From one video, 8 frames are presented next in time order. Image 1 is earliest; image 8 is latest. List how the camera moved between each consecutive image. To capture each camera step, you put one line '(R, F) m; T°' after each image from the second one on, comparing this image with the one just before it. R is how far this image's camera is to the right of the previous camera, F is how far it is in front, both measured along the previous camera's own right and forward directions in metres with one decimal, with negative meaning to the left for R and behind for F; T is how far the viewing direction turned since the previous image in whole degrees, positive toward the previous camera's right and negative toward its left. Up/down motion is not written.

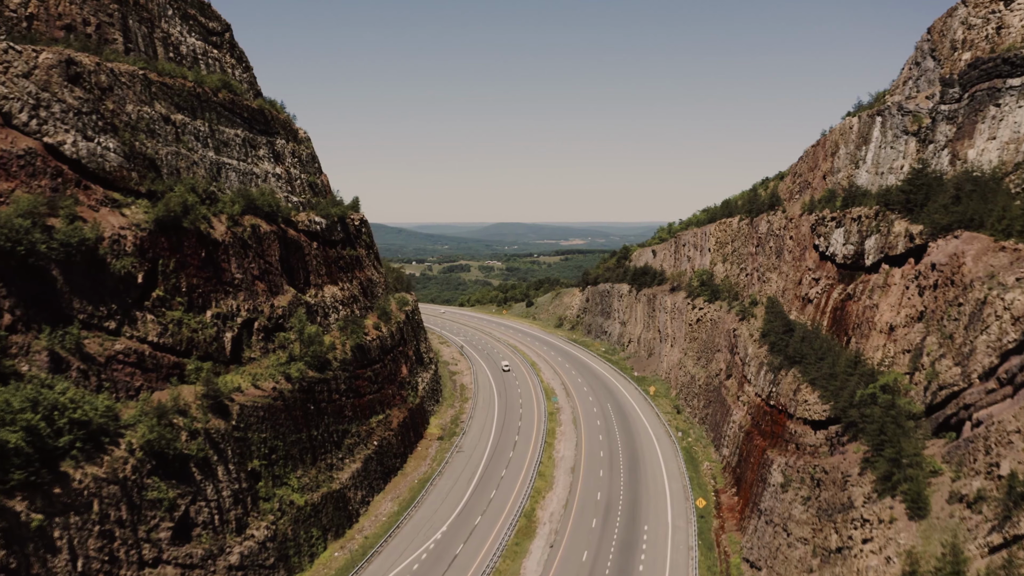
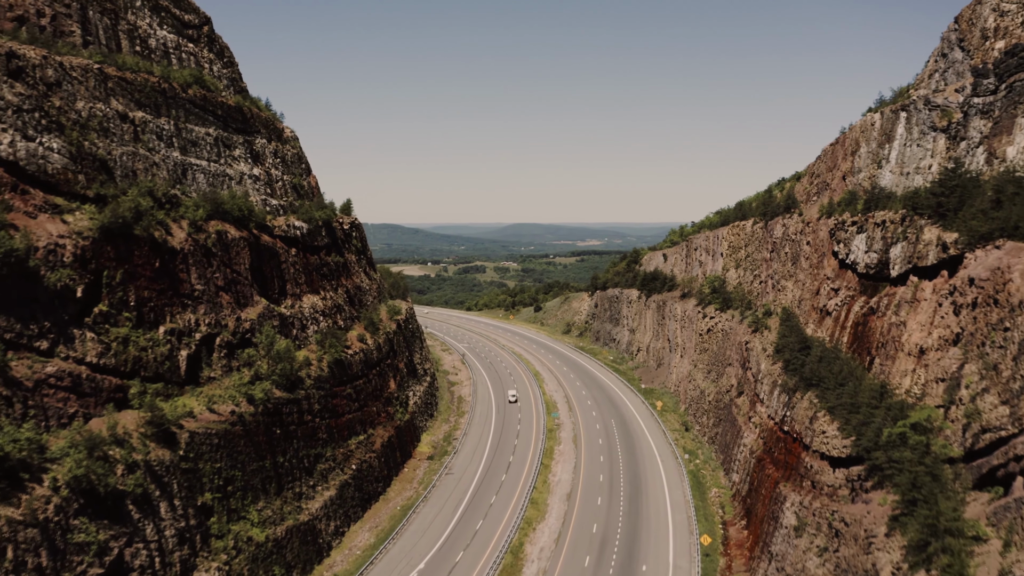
(+1.4, +3.4) m; -1°
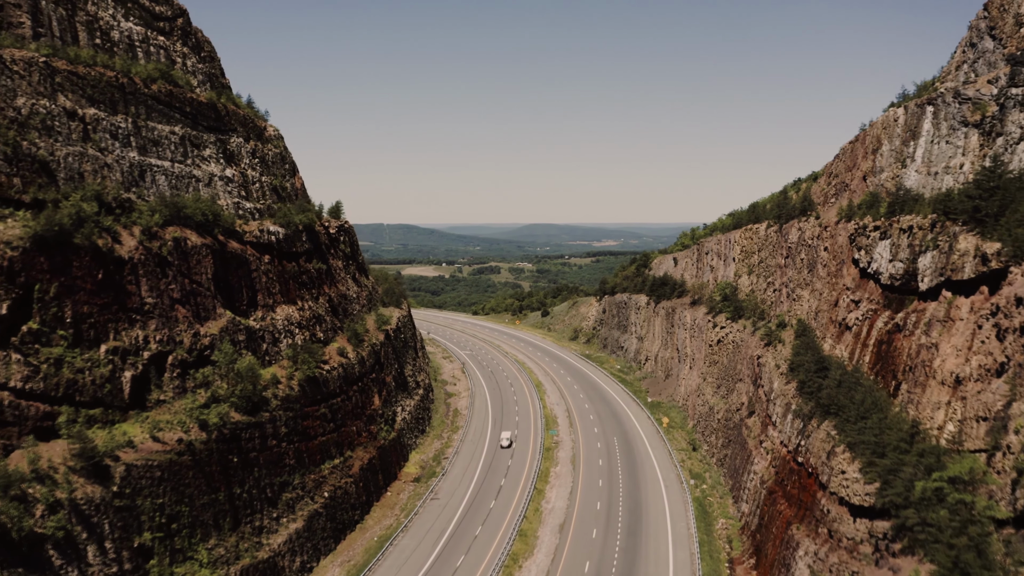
(+1.4, +3.3) m; -1°
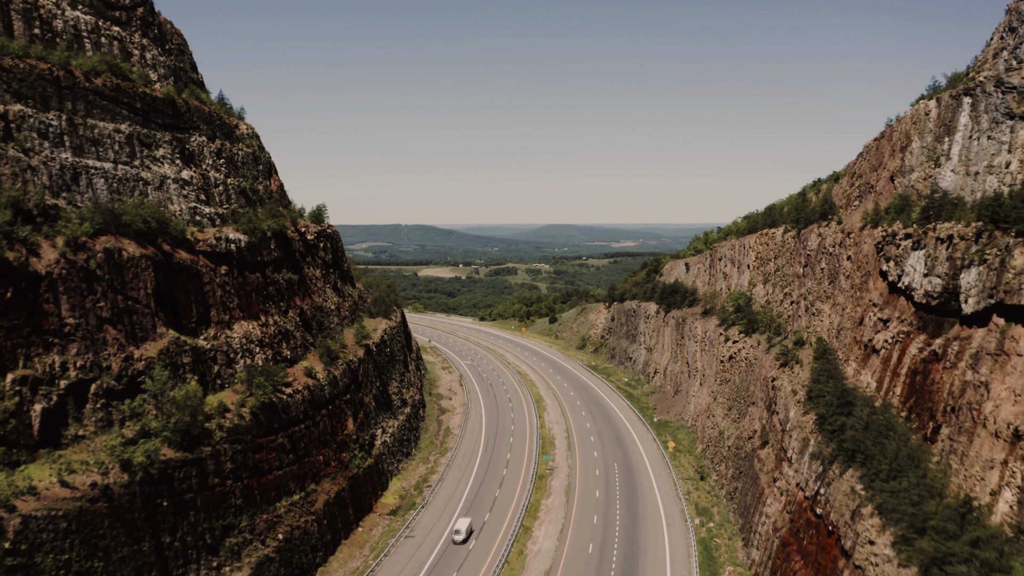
(+1.7, +4.1) m; -1°
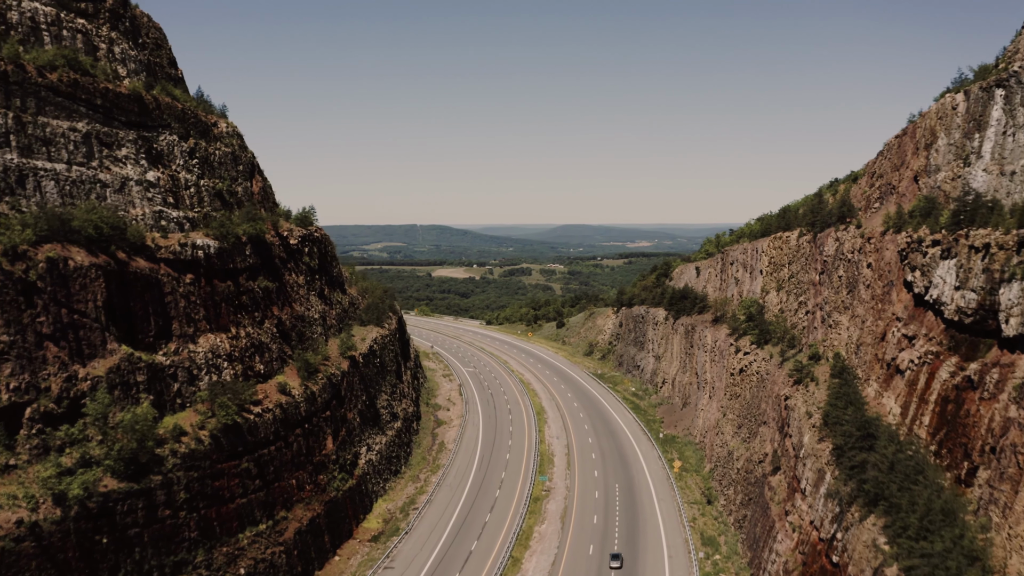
(+1.2, +2.9) m; -1°
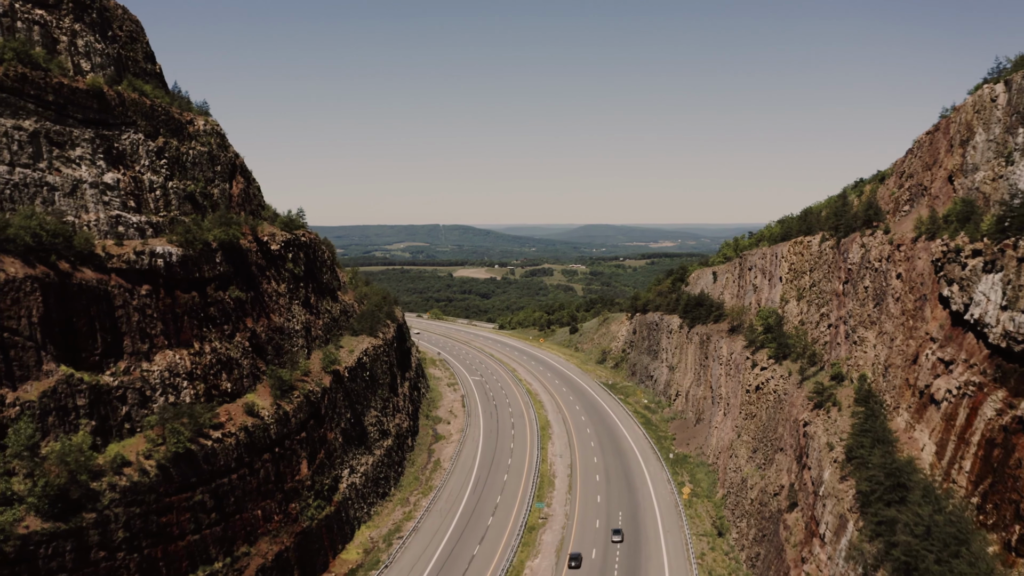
(+1.4, +3.2) m; -2°
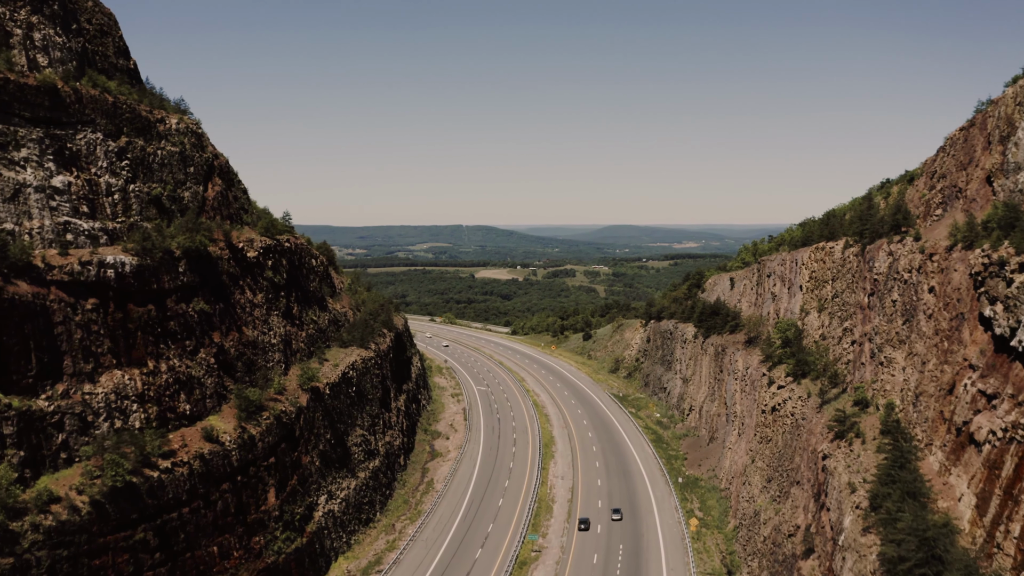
(+1.5, +3.1) m; -2°
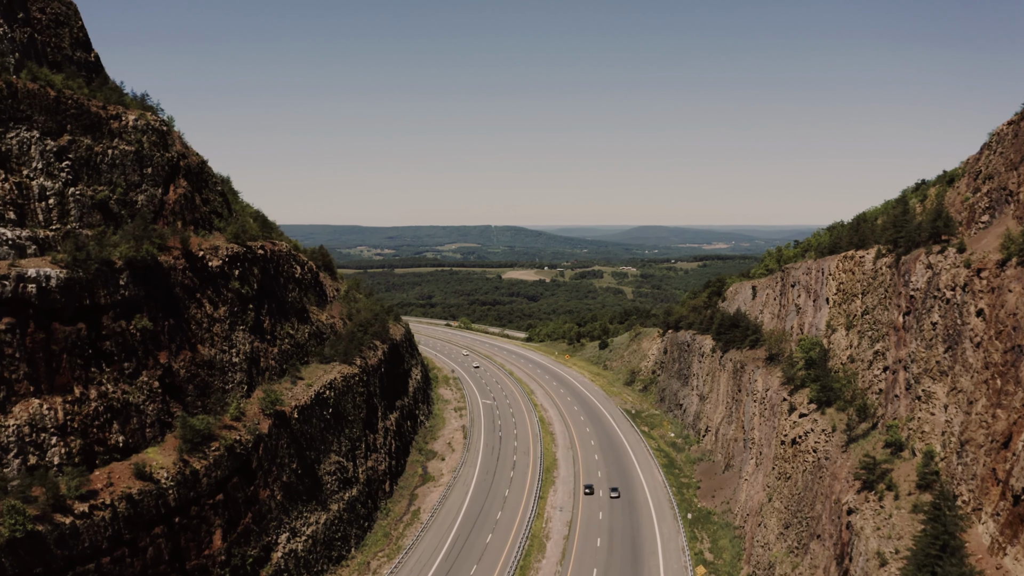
(+1.8, +3.9) m; -2°
